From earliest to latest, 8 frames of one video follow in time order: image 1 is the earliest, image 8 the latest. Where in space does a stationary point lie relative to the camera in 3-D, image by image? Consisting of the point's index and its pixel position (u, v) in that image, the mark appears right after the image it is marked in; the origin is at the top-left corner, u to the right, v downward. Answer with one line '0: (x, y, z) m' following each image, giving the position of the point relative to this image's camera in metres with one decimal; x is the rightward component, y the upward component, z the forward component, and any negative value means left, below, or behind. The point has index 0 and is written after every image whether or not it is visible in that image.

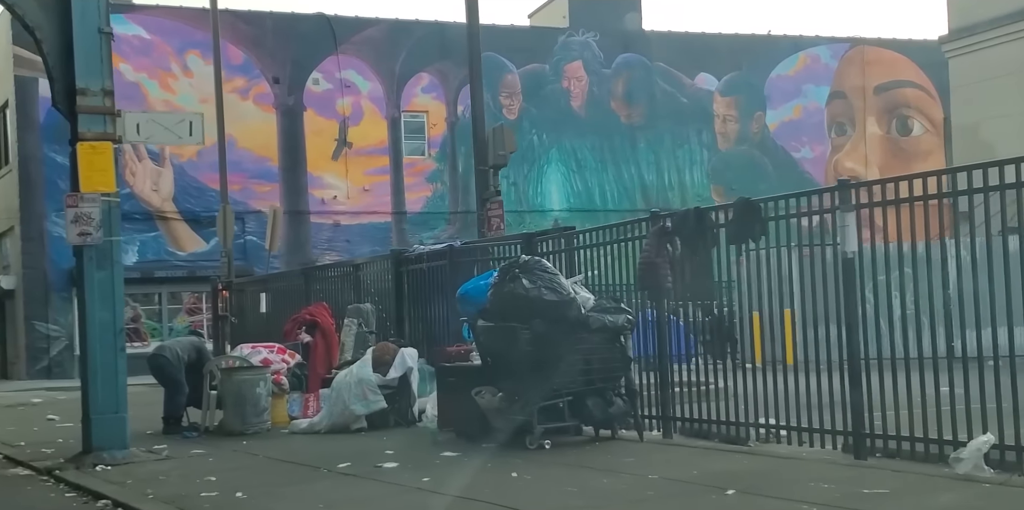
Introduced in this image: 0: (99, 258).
0: (-4.1, 0.0, +13.3) m
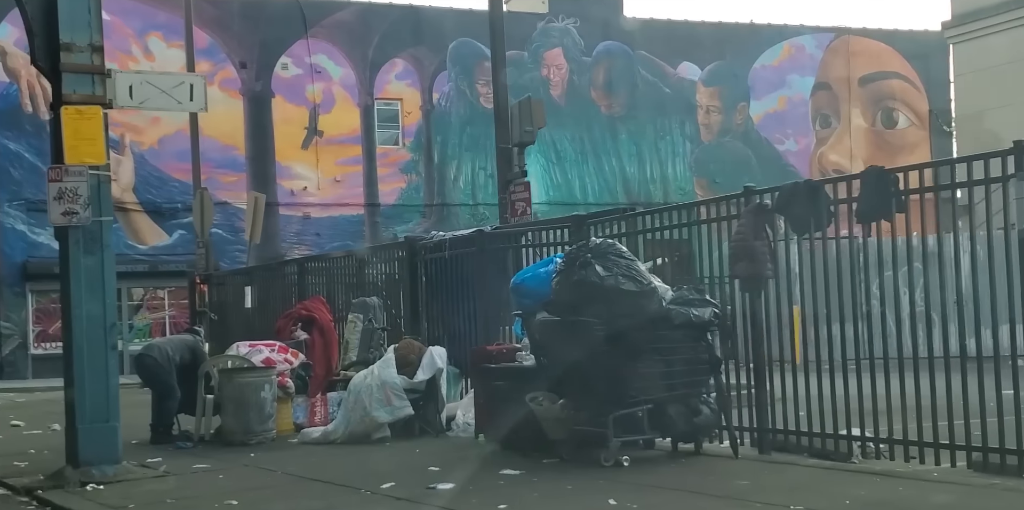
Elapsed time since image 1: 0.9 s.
0: (-3.6, +0.1, +11.4) m
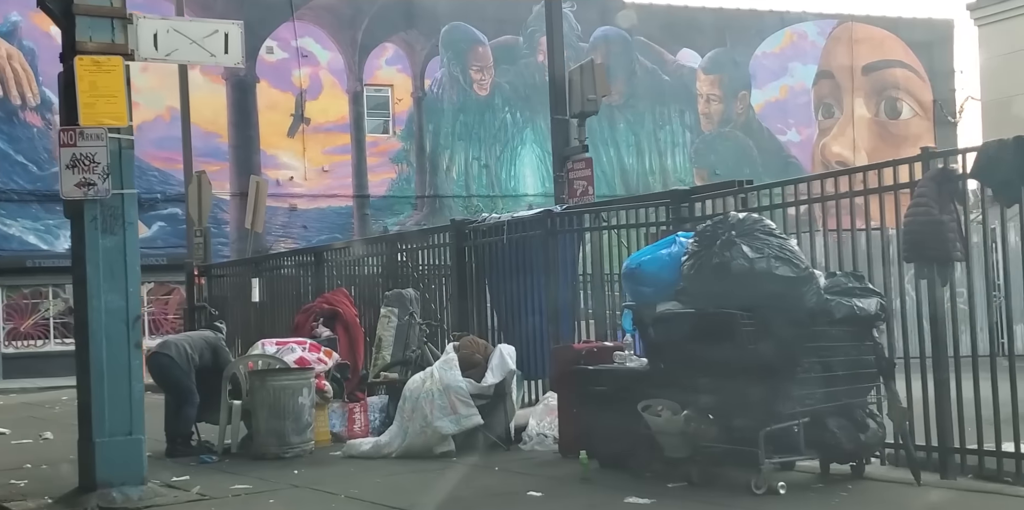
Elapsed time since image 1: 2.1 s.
0: (-2.9, +0.3, +9.5) m
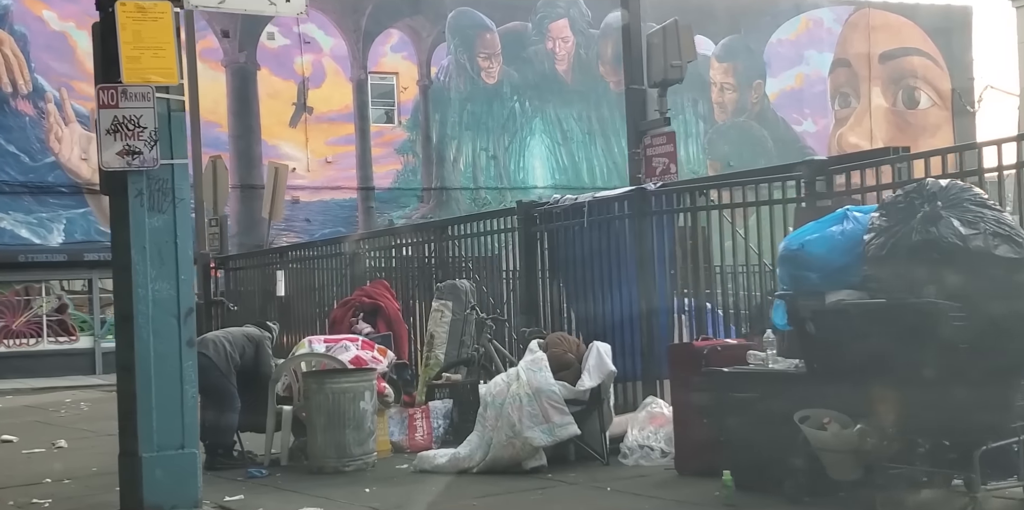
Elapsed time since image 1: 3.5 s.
0: (-2.2, +0.4, +8.0) m
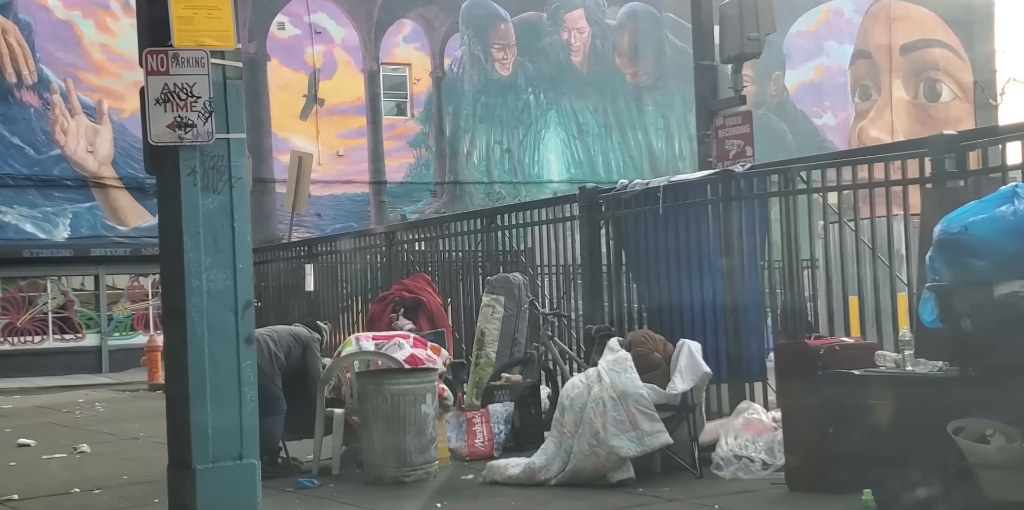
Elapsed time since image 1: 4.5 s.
0: (-1.6, +0.4, +7.1) m
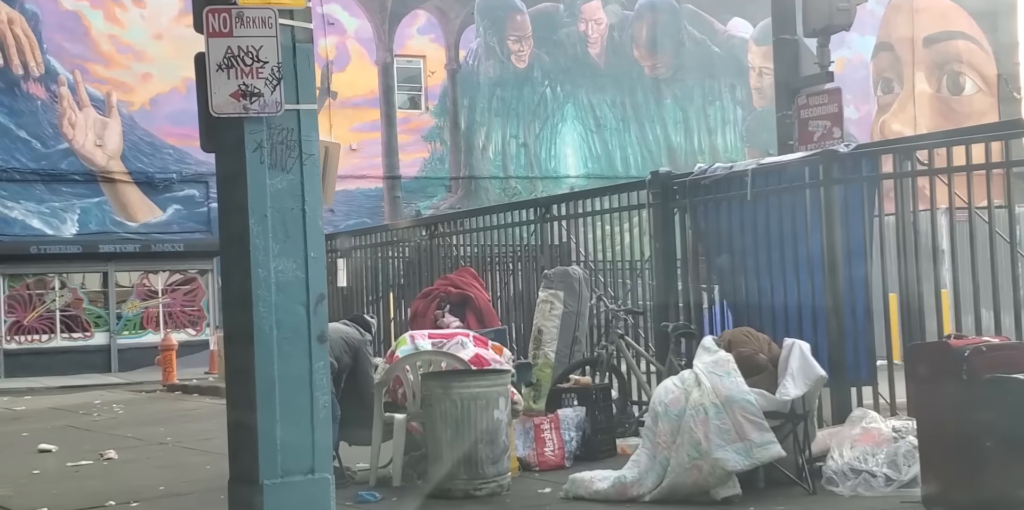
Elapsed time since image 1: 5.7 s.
0: (-1.1, +0.5, +6.3) m
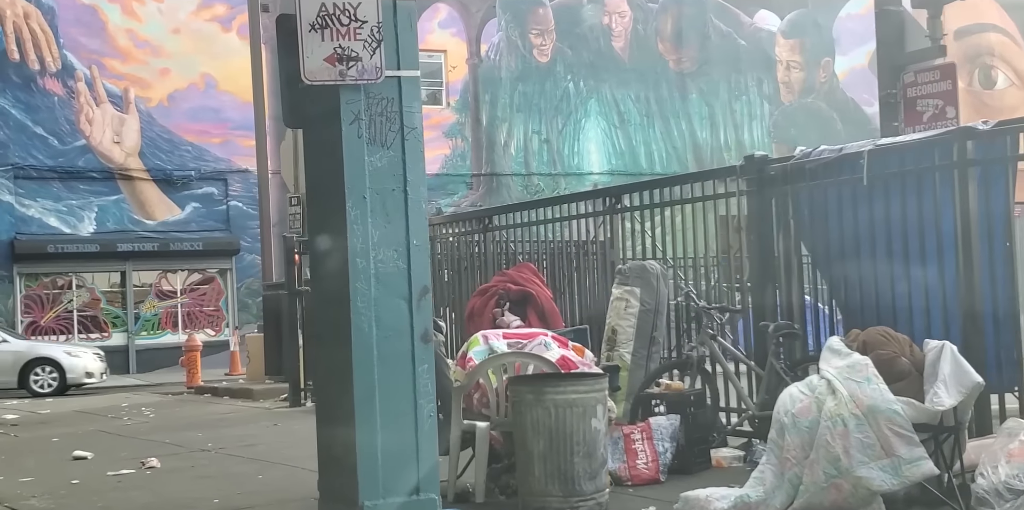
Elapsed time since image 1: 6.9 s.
0: (-0.6, +0.6, +5.5) m
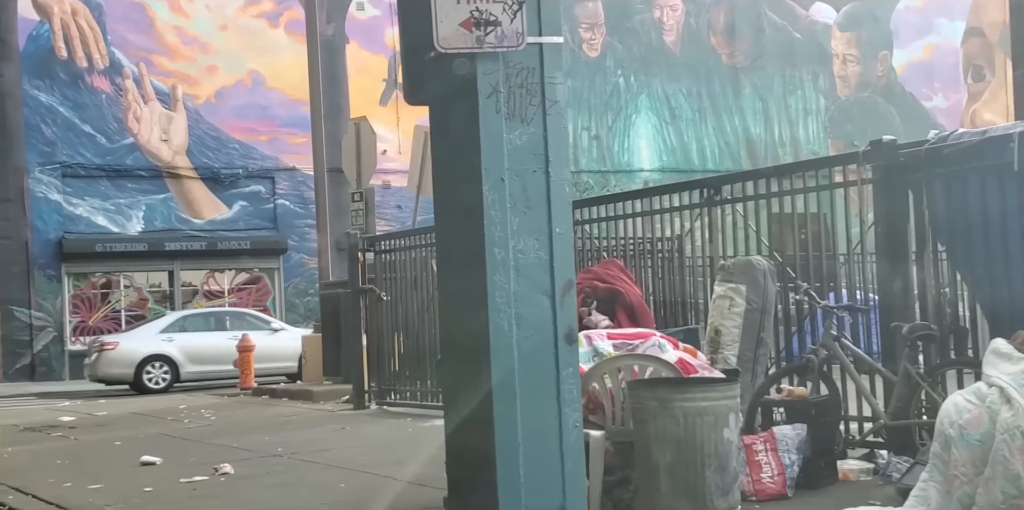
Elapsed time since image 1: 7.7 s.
0: (0.0, +0.6, +4.8) m
